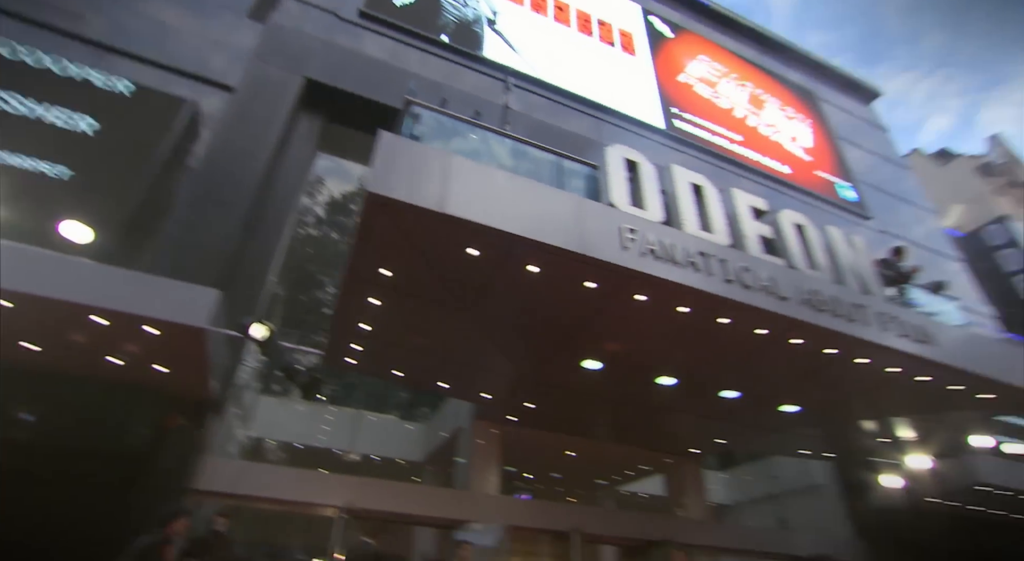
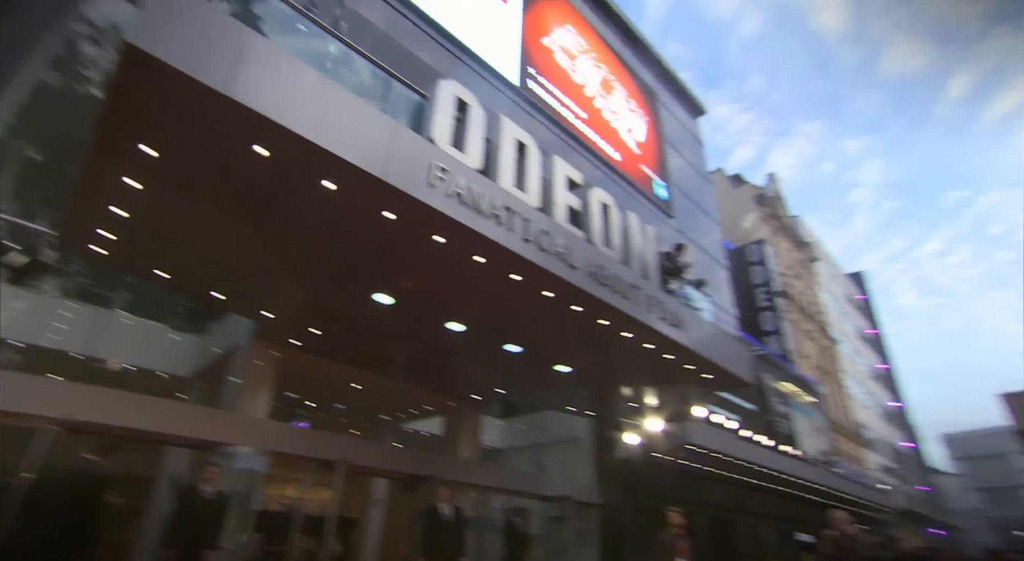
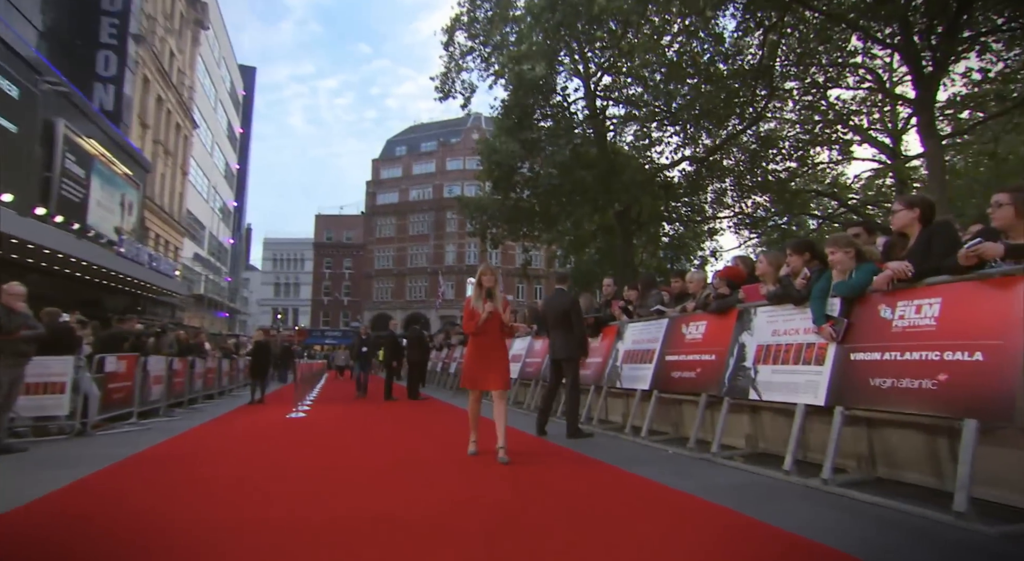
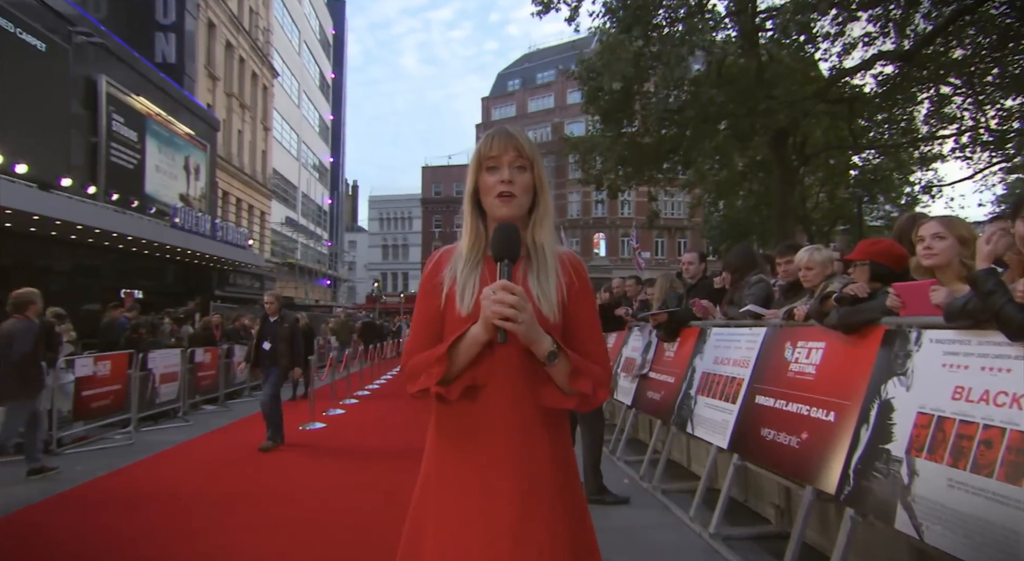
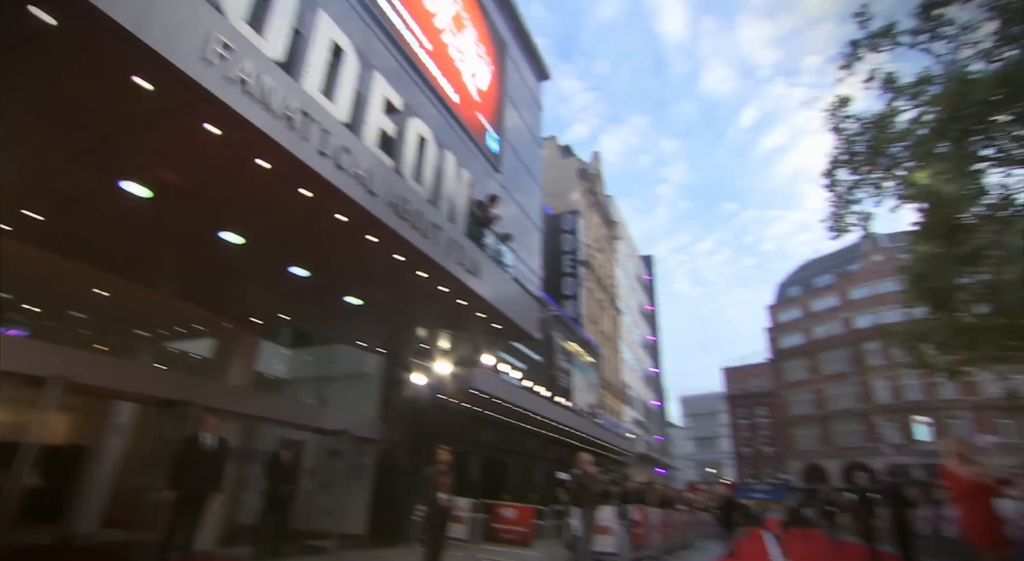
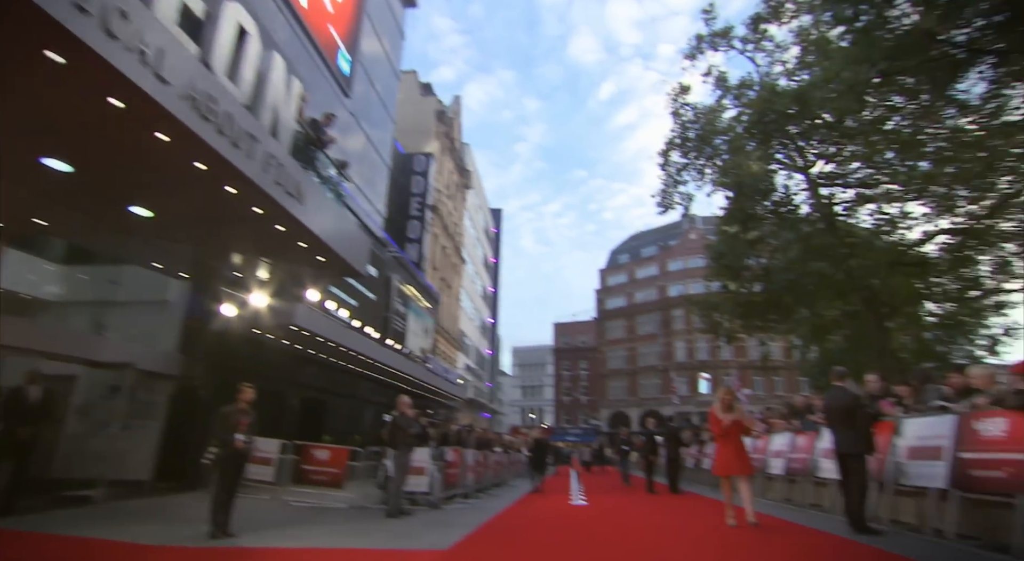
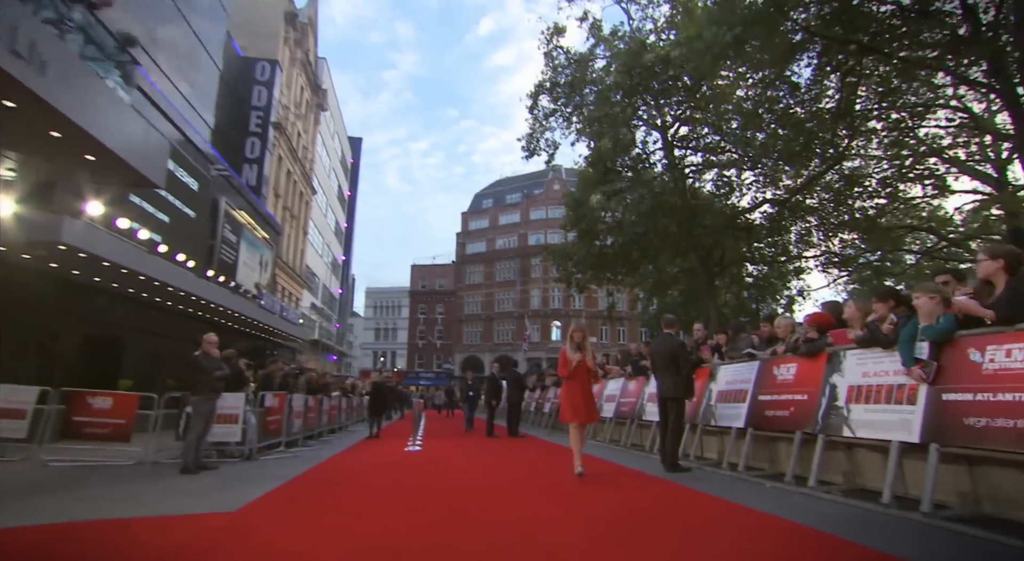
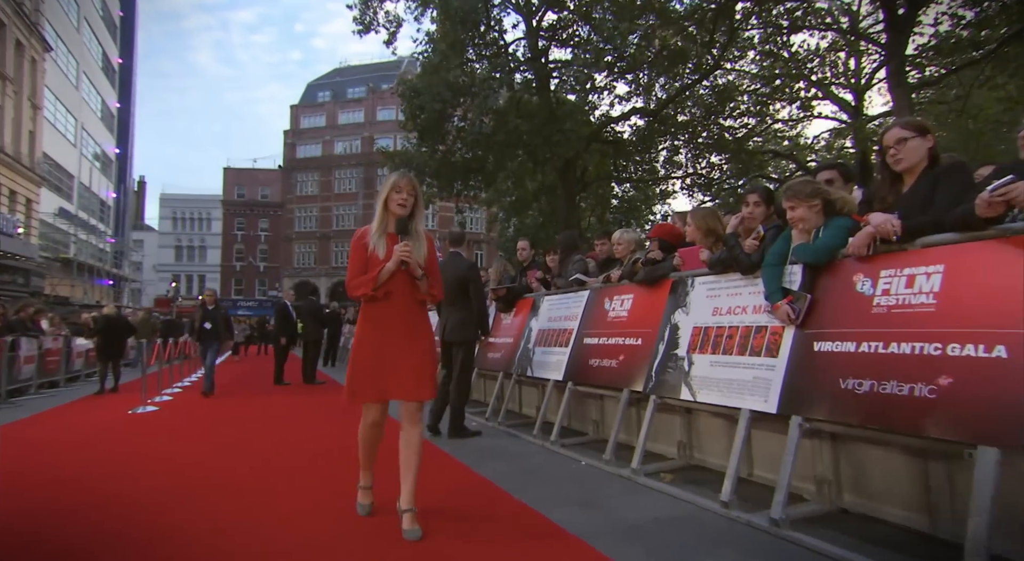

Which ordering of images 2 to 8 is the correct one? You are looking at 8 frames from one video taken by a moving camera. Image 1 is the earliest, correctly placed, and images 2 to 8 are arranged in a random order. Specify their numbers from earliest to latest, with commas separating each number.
2, 5, 6, 7, 3, 8, 4
